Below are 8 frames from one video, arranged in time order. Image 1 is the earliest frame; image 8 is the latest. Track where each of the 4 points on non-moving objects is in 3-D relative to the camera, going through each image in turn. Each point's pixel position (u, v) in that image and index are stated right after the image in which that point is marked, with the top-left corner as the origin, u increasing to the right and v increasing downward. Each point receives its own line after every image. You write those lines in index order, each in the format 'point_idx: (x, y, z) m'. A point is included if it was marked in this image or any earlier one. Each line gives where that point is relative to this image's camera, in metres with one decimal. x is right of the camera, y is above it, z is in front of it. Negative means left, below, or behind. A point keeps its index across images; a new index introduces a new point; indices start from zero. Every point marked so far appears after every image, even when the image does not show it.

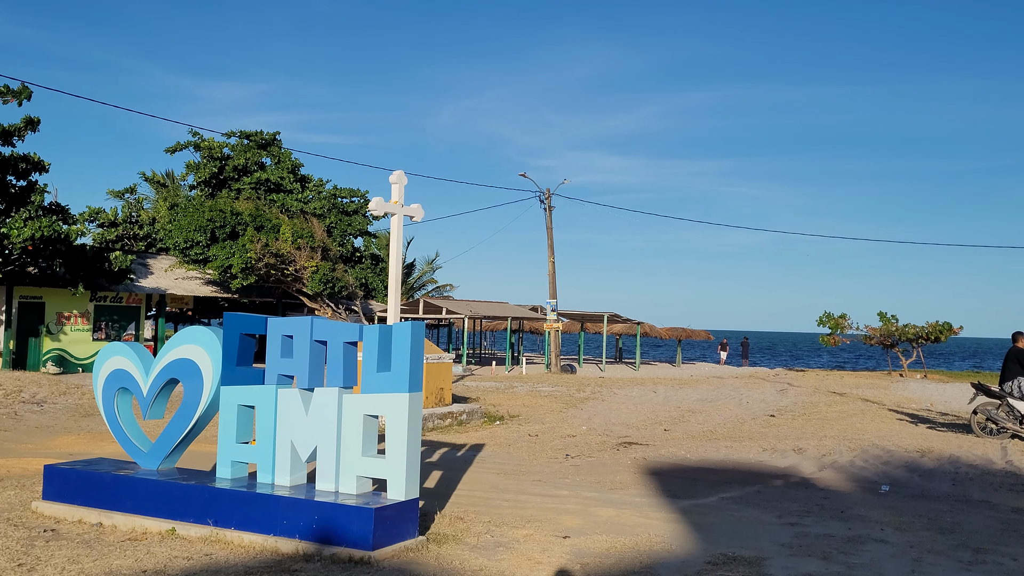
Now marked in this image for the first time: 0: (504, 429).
0: (-0.1, -2.4, +13.6) m
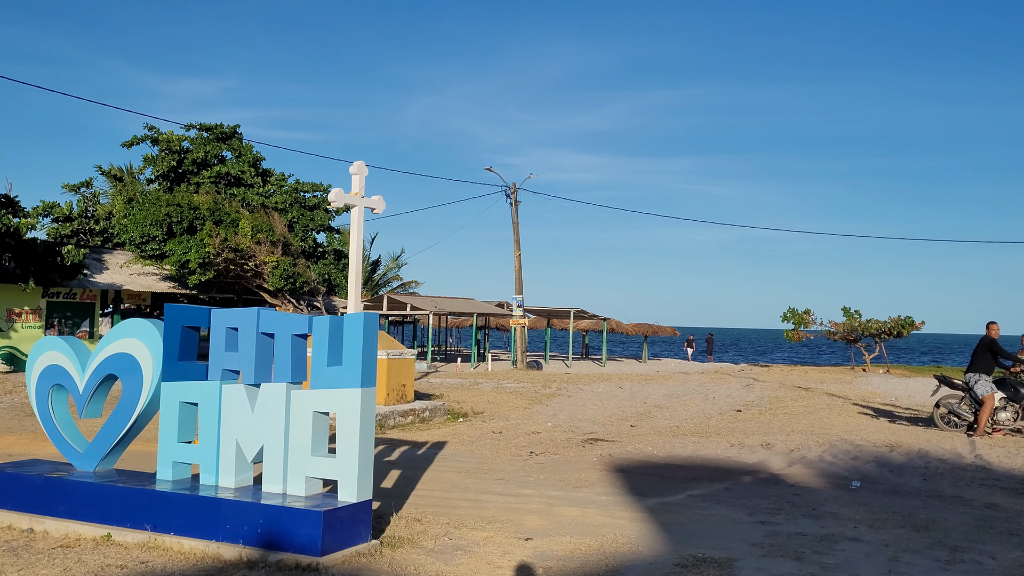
0: (-0.8, -2.3, +13.3) m
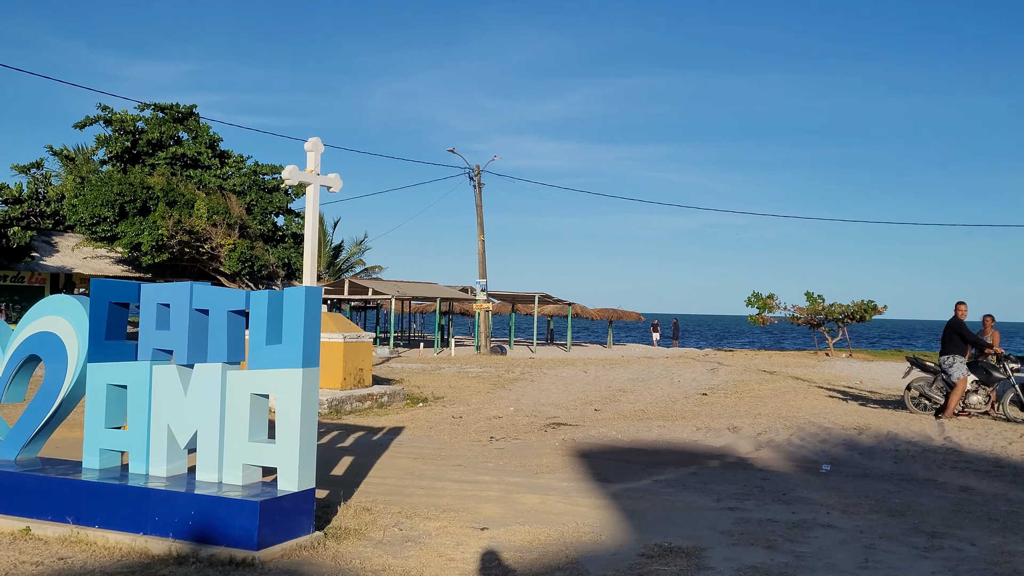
0: (-1.4, -2.0, +12.9) m
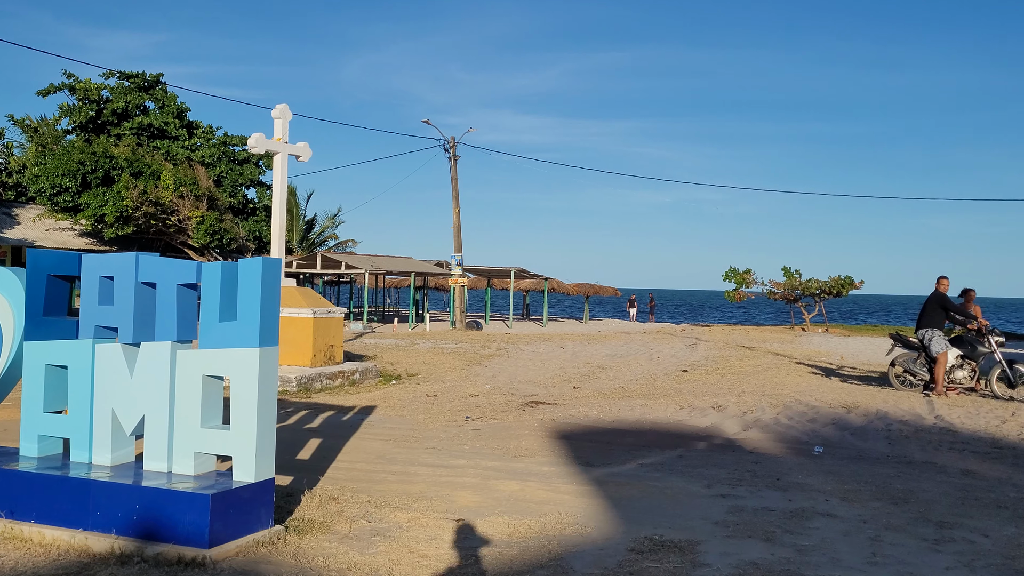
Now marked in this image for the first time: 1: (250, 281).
0: (-1.8, -1.6, +12.4) m
1: (-1.7, 0.0, +4.9) m
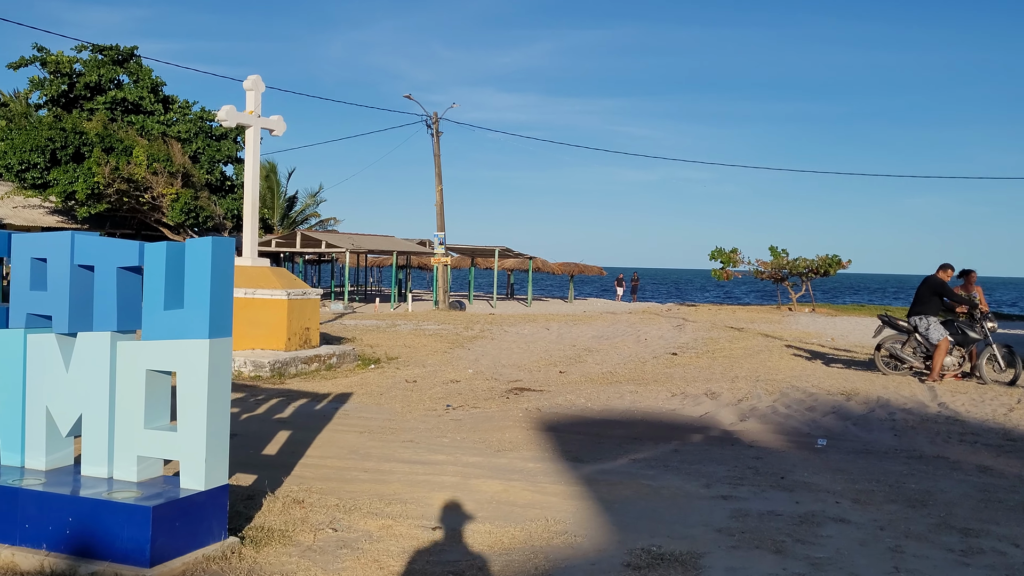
0: (-2.0, -1.3, +11.9) m
1: (-1.8, +0.1, +4.4) m
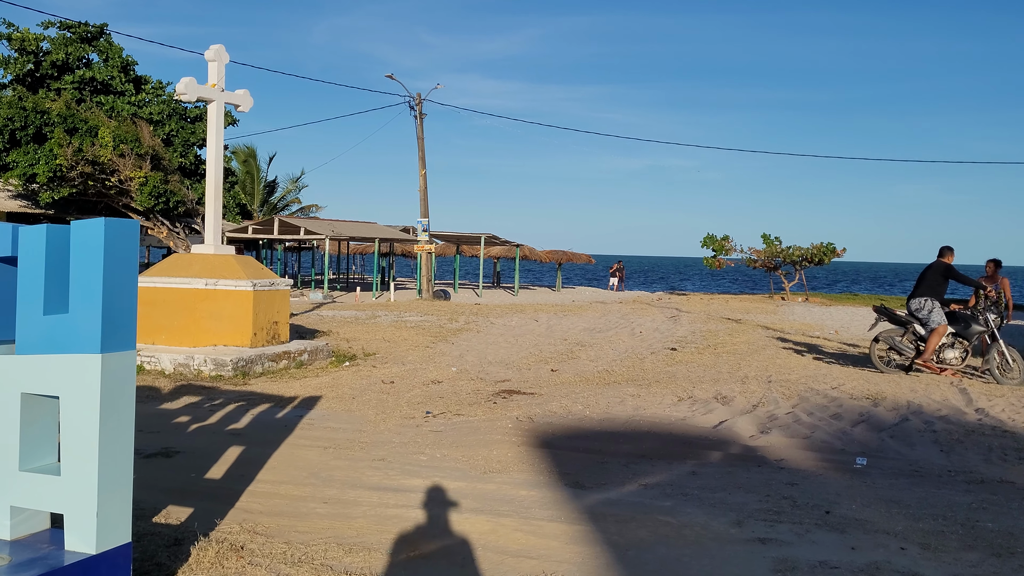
0: (-2.2, -1.2, +10.8) m
1: (-1.8, +0.1, +3.3) m
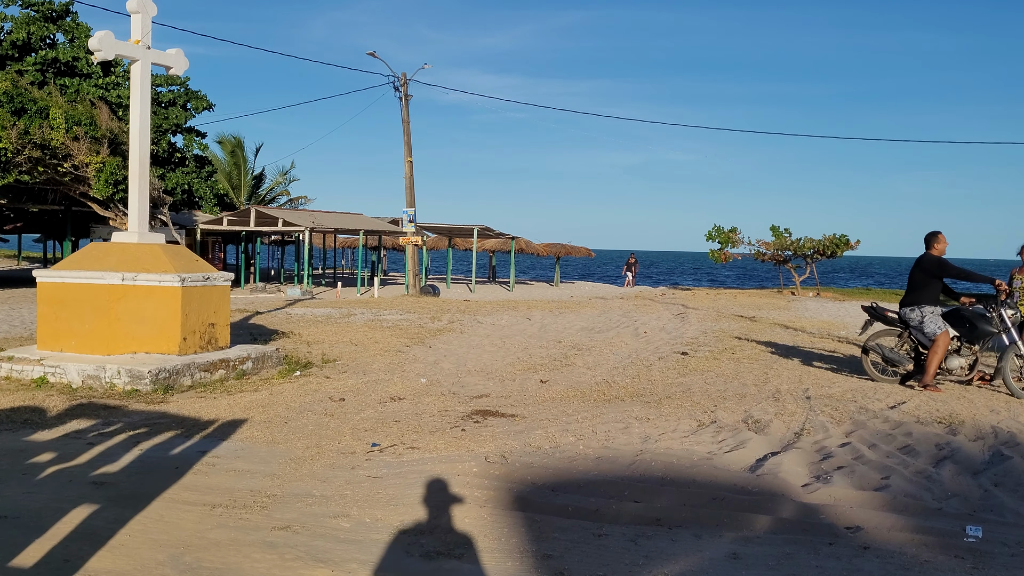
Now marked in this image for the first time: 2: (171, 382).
0: (-2.4, -1.1, +9.0) m
1: (-2.0, +0.2, +1.5) m
2: (-3.8, -1.0, +8.7) m
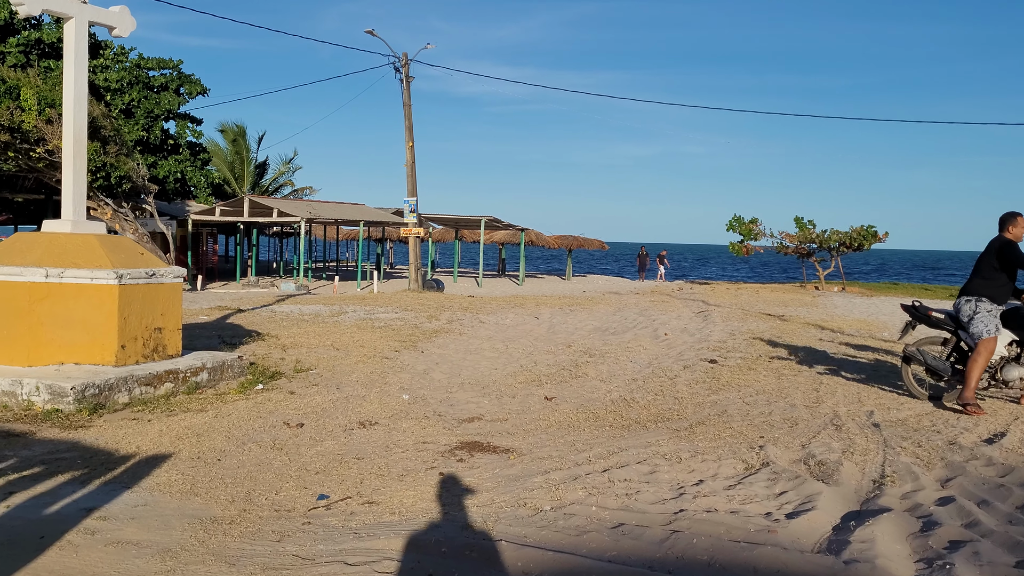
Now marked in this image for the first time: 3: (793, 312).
0: (-2.4, -1.1, +7.5) m
1: (-2.2, +0.1, 0.0) m
2: (-3.8, -1.0, +7.3) m
3: (+6.4, -0.6, +17.8) m
